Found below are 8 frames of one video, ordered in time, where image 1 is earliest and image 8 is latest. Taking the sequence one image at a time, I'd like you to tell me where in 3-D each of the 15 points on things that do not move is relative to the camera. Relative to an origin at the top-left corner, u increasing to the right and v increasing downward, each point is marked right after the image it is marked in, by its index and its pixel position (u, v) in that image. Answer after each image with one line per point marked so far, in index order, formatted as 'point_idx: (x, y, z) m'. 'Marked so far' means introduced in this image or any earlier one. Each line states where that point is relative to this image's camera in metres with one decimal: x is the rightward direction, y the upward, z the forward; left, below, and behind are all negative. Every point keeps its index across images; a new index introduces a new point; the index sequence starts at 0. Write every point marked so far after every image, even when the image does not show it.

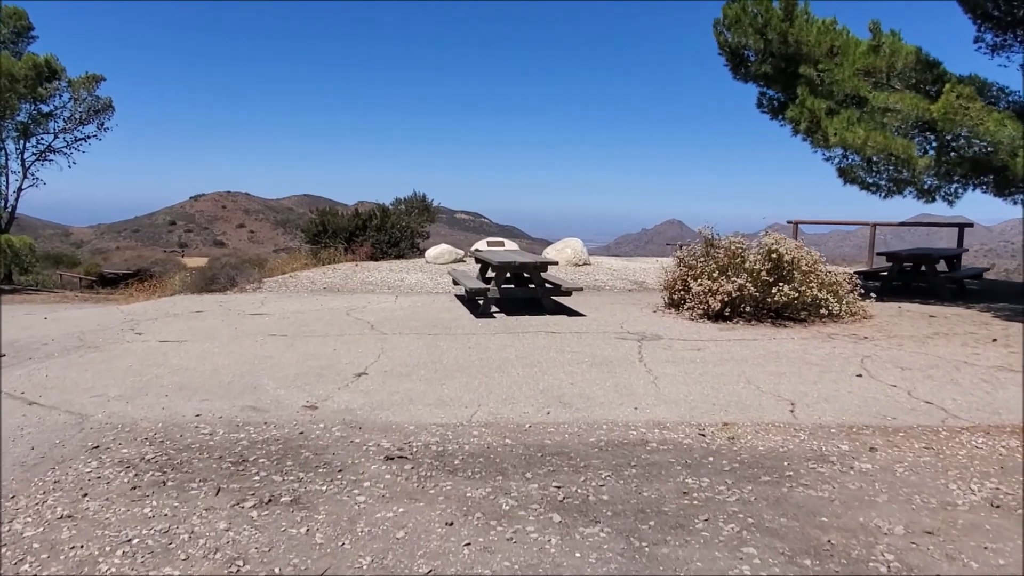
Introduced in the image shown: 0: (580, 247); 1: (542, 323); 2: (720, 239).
0: (+1.3, +0.8, +15.5) m
1: (+0.4, -0.4, +8.7) m
2: (+2.5, +0.6, +9.5) m
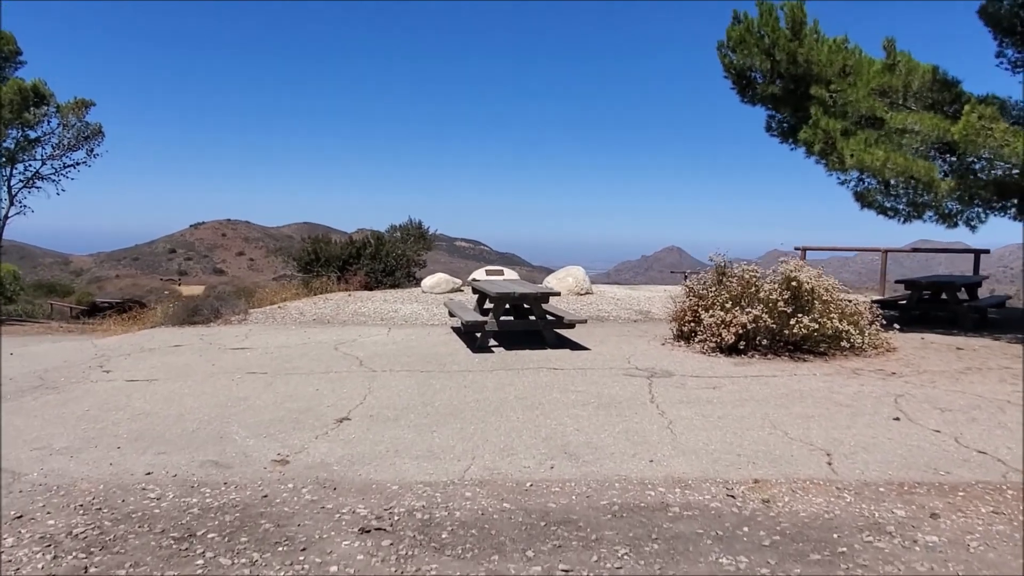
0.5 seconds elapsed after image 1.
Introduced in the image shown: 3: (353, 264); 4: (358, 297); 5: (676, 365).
0: (+1.3, +0.2, +14.9) m
1: (+0.3, -0.7, +8.1) m
2: (+2.5, +0.2, +8.9) m
3: (-3.3, +0.5, +16.0) m
4: (-2.7, -0.2, +13.8) m
5: (+1.6, -0.8, +7.8) m
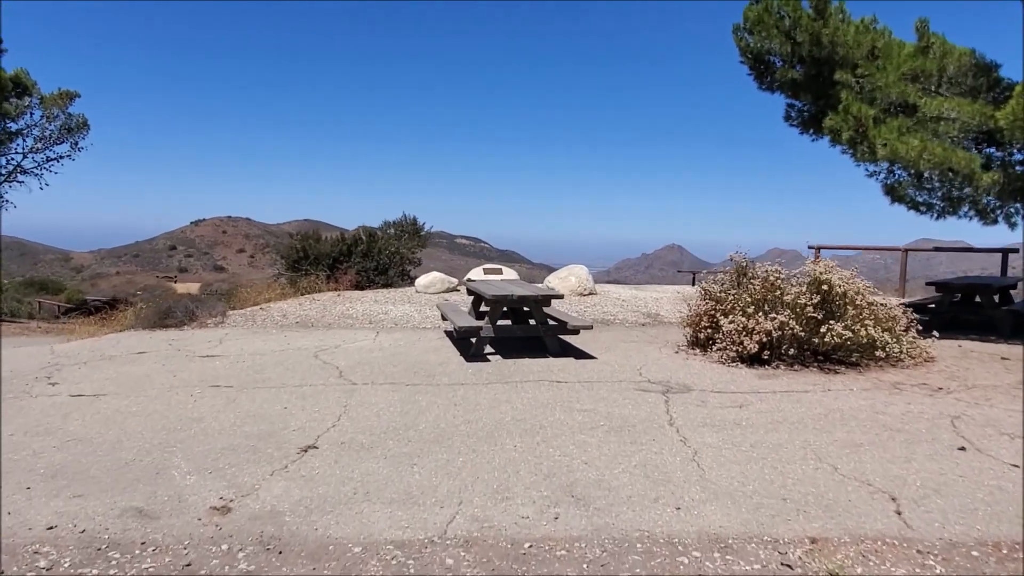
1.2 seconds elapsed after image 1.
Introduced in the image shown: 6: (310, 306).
0: (+1.3, +0.2, +14.1) m
1: (+0.3, -0.8, +7.3) m
2: (+2.5, +0.2, +8.1) m
3: (-3.3, +0.5, +15.1) m
4: (-2.7, -0.2, +13.0) m
5: (+1.6, -0.8, +6.9) m
6: (-3.1, -0.3, +11.9) m
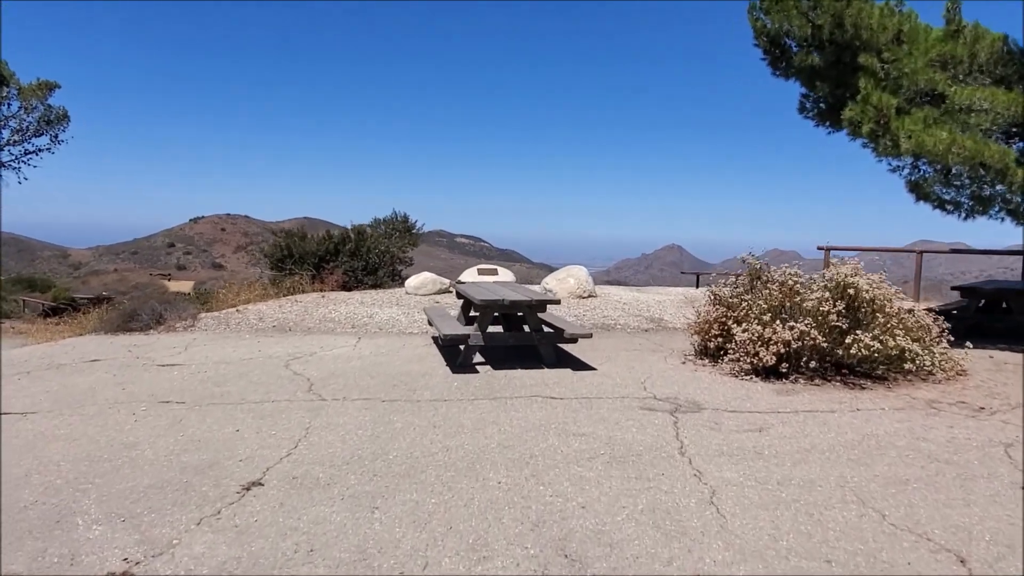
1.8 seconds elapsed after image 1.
0: (+1.2, +0.2, +13.4) m
1: (+0.2, -0.8, +6.6) m
2: (+2.4, +0.2, +7.3) m
3: (-3.4, +0.5, +14.4) m
4: (-2.8, -0.2, +12.2) m
5: (+1.5, -0.8, +6.2) m
6: (-3.2, -0.3, +11.2) m
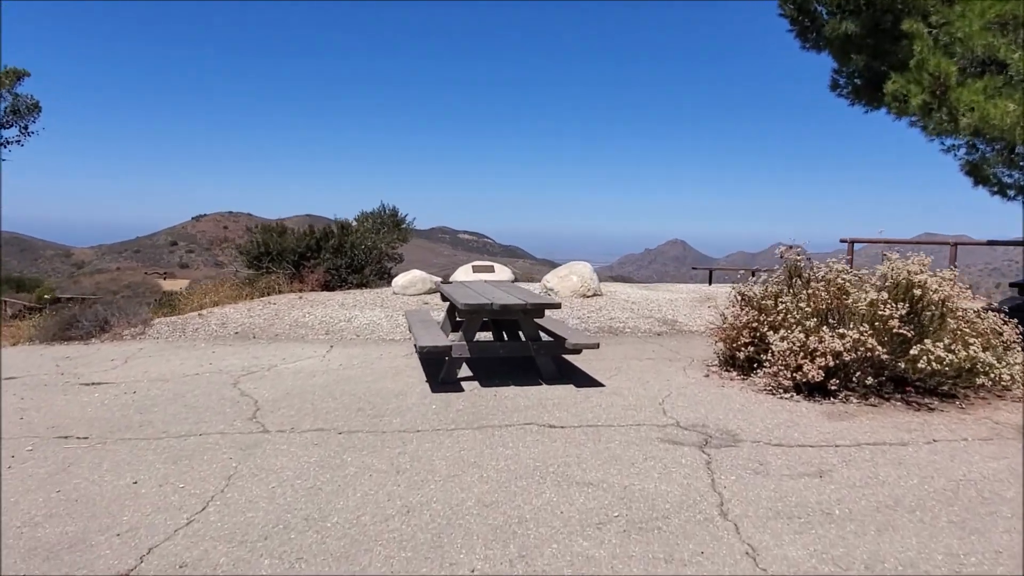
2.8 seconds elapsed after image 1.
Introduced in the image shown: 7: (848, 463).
0: (+1.2, +0.2, +12.2) m
1: (+0.2, -0.8, +5.4) m
2: (+2.4, +0.2, +6.1) m
3: (-3.4, +0.5, +13.2) m
4: (-2.9, -0.2, +11.1) m
5: (+1.4, -0.8, +5.0) m
6: (-3.2, -0.3, +10.0) m
7: (+1.8, -0.9, +4.1) m
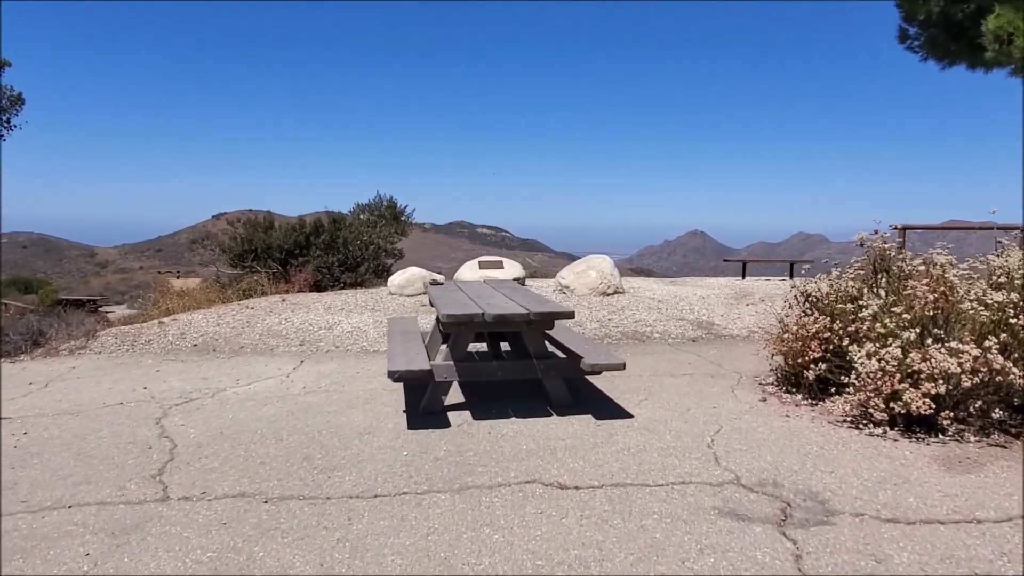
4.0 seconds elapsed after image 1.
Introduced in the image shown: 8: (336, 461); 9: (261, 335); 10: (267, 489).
0: (+1.3, +0.3, +10.8) m
1: (+0.2, -0.8, +4.0) m
2: (+2.4, +0.2, +4.7) m
3: (-3.2, +0.5, +11.9) m
4: (-2.7, -0.2, +9.8) m
5: (+1.4, -0.9, +3.6) m
6: (-3.1, -0.3, +8.7) m
7: (+1.7, -0.9, +2.7) m
8: (-0.9, -0.9, +3.9) m
9: (-2.5, -0.5, +7.8) m
10: (-1.1, -0.9, +3.6) m
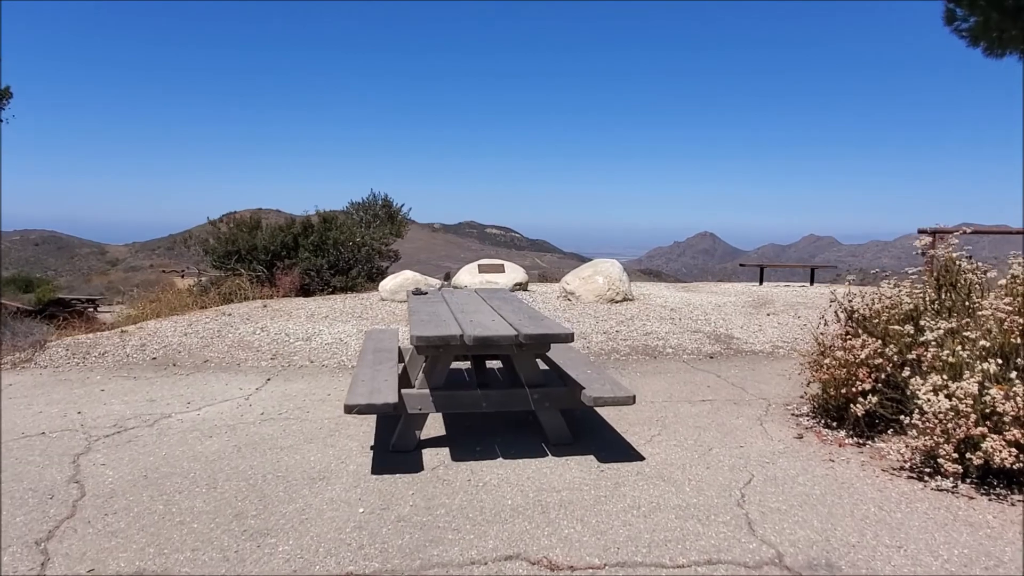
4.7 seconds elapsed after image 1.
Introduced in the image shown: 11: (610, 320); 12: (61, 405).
0: (+1.3, +0.2, +10.0) m
1: (+0.1, -0.9, +3.2) m
2: (+2.3, +0.1, +3.9) m
3: (-3.2, +0.4, +11.2) m
4: (-2.7, -0.3, +9.0) m
5: (+1.3, -0.9, +2.8) m
6: (-3.1, -0.4, +8.0) m
7: (+1.7, -1.0, +1.9) m
8: (-0.9, -0.9, +3.2) m
9: (-2.5, -0.5, +7.0) m
10: (-1.2, -1.0, +2.8) m
11: (+1.1, -0.3, +8.3) m
12: (-3.0, -0.8, +5.2) m
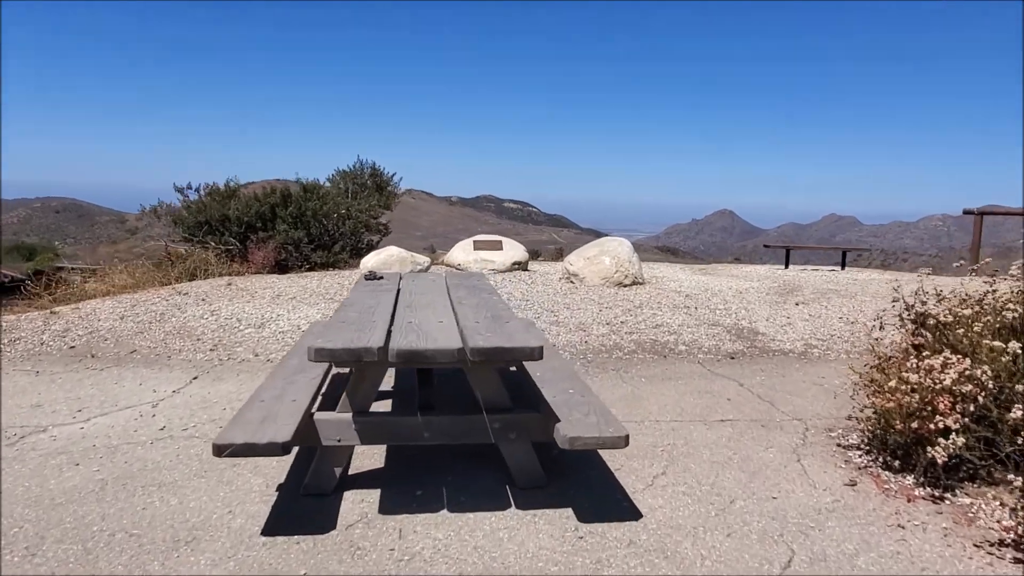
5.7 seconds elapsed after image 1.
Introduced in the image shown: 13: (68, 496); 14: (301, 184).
0: (+1.3, +0.4, +8.9) m
1: (-0.1, -0.9, +2.2) m
2: (+2.1, +0.1, +2.8) m
3: (-3.2, +0.7, +10.2) m
4: (-2.8, 0.0, +8.0) m
5: (+1.1, -1.0, +1.7) m
6: (-3.2, -0.2, +7.0) m
7: (+1.4, -1.1, +0.9) m
8: (-1.2, -0.9, +2.1) m
9: (-2.6, -0.4, +6.0) m
10: (-1.4, -1.0, +1.8) m
11: (+1.0, -0.2, +7.3) m
12: (-3.1, -0.6, +4.2) m
13: (-1.7, -0.8, +3.1) m
14: (-2.9, +1.4, +10.9) m
